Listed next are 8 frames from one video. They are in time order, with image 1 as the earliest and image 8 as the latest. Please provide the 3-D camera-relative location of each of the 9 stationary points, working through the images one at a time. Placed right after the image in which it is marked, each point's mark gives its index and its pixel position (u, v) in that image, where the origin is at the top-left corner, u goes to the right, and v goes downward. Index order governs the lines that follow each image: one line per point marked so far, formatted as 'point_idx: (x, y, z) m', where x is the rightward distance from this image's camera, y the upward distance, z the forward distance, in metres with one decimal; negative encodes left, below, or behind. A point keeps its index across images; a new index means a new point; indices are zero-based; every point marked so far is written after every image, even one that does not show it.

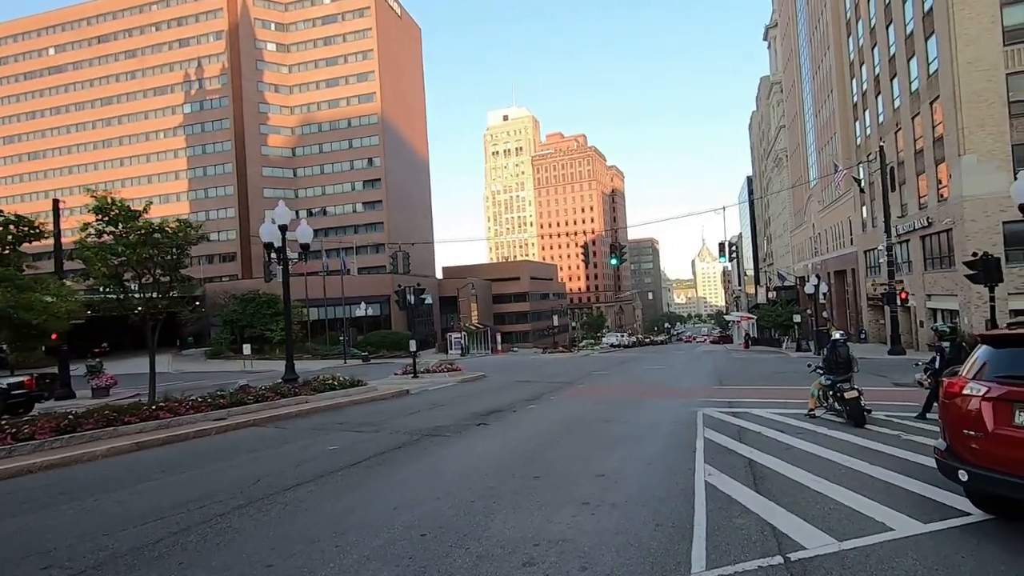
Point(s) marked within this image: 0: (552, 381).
0: (+1.4, -3.4, +19.5) m
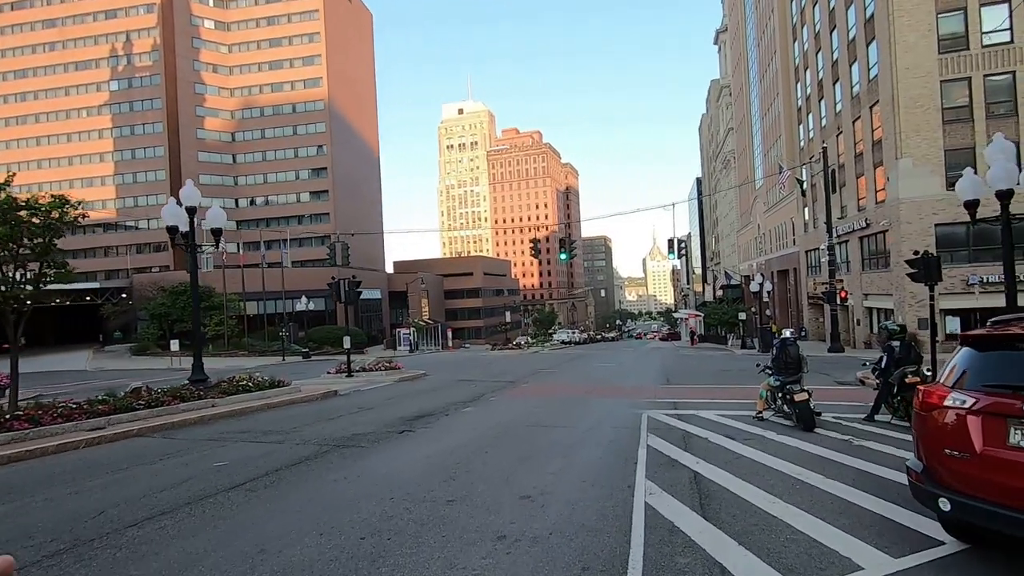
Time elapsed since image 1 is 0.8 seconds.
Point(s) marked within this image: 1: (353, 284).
0: (-0.6, -3.2, +18.6) m
1: (-5.7, +0.1, +19.3) m
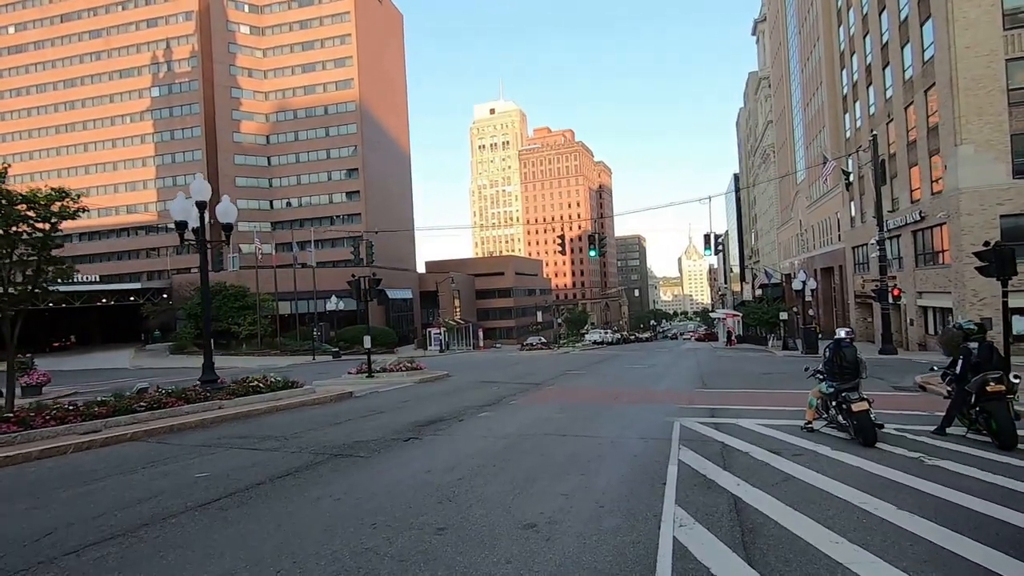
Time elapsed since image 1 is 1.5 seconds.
0: (+0.2, -3.1, +17.8) m
1: (-4.8, +0.2, +18.8) m
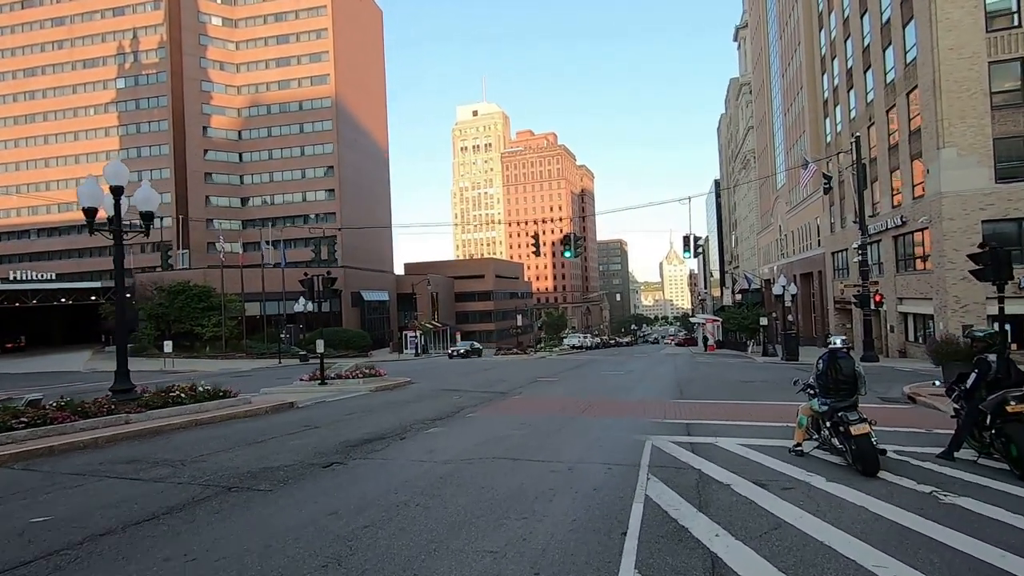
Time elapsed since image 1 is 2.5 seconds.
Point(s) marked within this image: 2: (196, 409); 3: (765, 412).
0: (-0.9, -3.1, +16.5) m
1: (-5.9, +0.2, +17.4) m
2: (-6.4, -2.4, +10.9) m
3: (+5.6, -2.7, +11.9) m
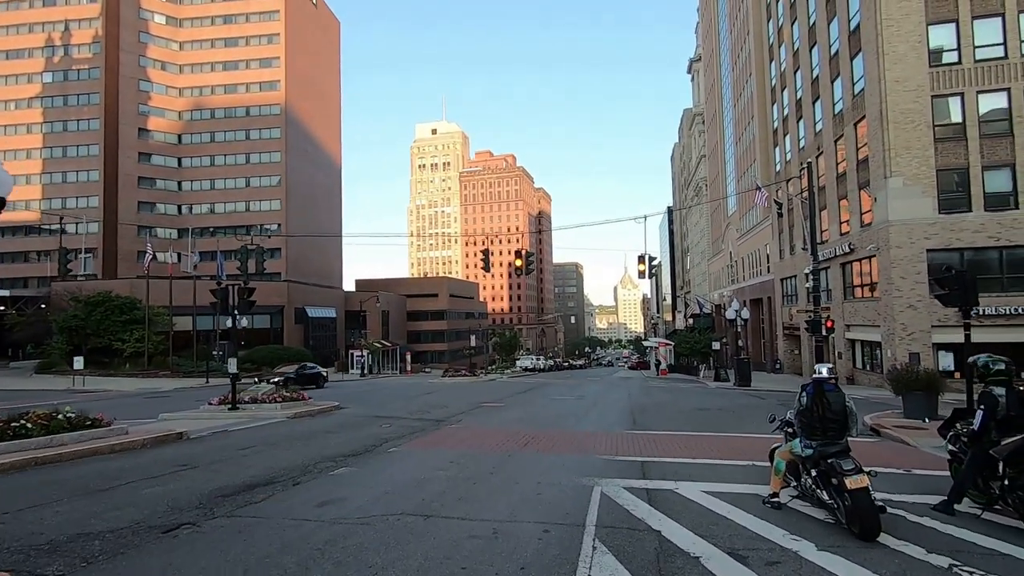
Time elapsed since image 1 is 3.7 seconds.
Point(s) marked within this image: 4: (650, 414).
0: (-2.5, -3.5, +14.7) m
1: (-7.6, -0.1, +15.4) m
2: (-7.6, -2.5, +8.7) m
3: (+4.3, -3.2, +10.8) m
4: (+4.2, -3.8, +16.3) m
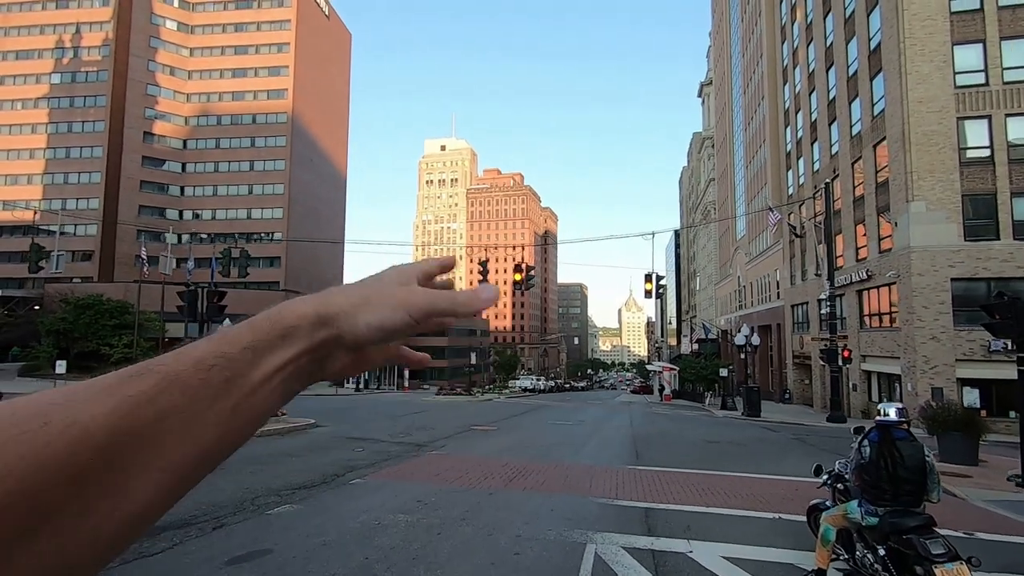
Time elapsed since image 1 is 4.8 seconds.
0: (-2.8, -3.8, +13.3) m
1: (-7.7, -0.2, +14.1) m
2: (-7.8, -2.4, +7.4) m
3: (+4.0, -3.5, +9.3) m
4: (+3.9, -4.3, +14.8) m
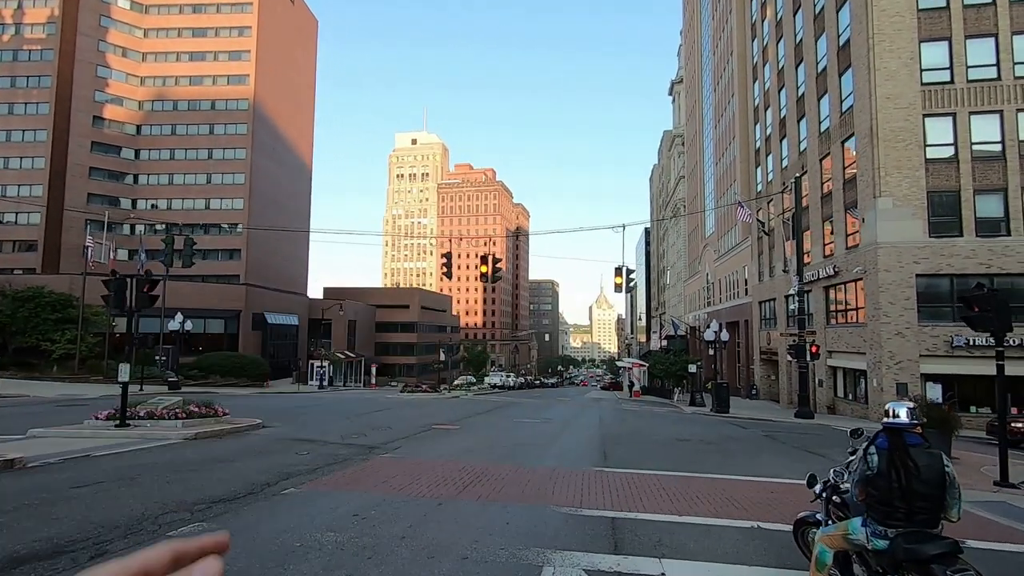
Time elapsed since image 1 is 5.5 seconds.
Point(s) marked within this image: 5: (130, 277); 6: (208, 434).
0: (-3.7, -3.5, +12.3) m
1: (-8.6, +0.1, +12.8) m
2: (-8.4, -2.1, +6.1) m
3: (+3.3, -3.3, +8.7) m
4: (+2.9, -4.1, +14.2) m
5: (-9.1, +0.3, +13.0) m
6: (-6.9, -3.3, +12.2) m
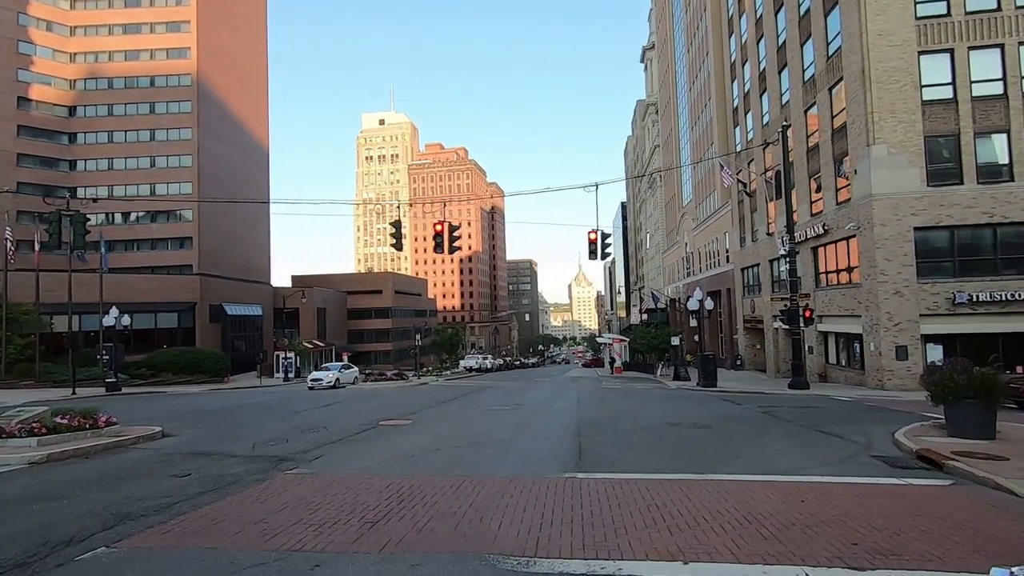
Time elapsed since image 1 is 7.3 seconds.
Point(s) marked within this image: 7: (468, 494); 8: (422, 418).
0: (-4.6, -3.0, +9.7) m
1: (-9.7, +0.4, +9.9) m
2: (-9.1, -2.0, +3.3) m
3: (+2.5, -2.6, +6.3) m
4: (+2.0, -3.2, +11.8) m
5: (-10.2, +0.6, +10.1) m
6: (-7.7, -2.9, +9.4) m
7: (-0.5, -2.6, +6.9) m
8: (-2.6, -3.6, +14.8) m
